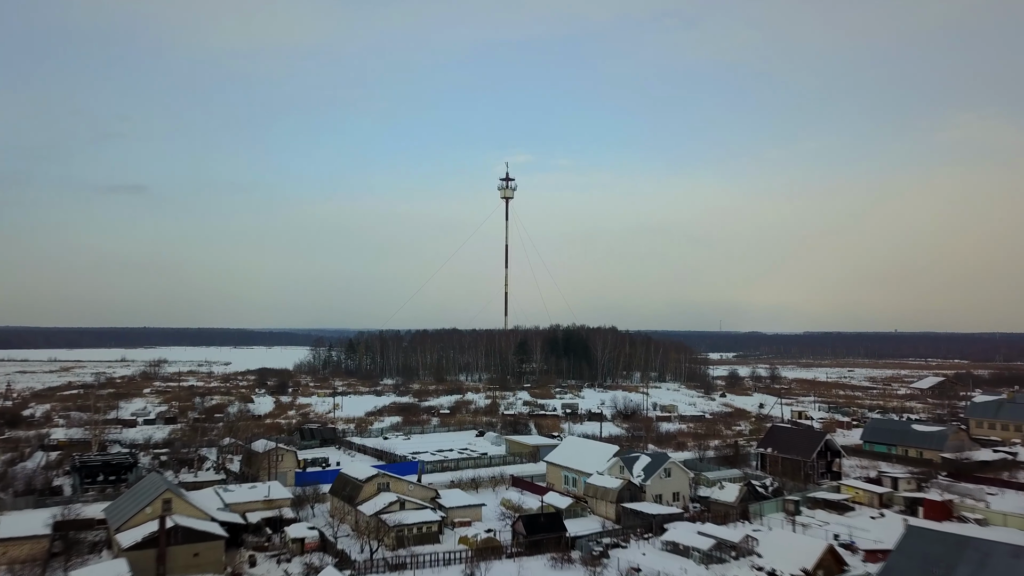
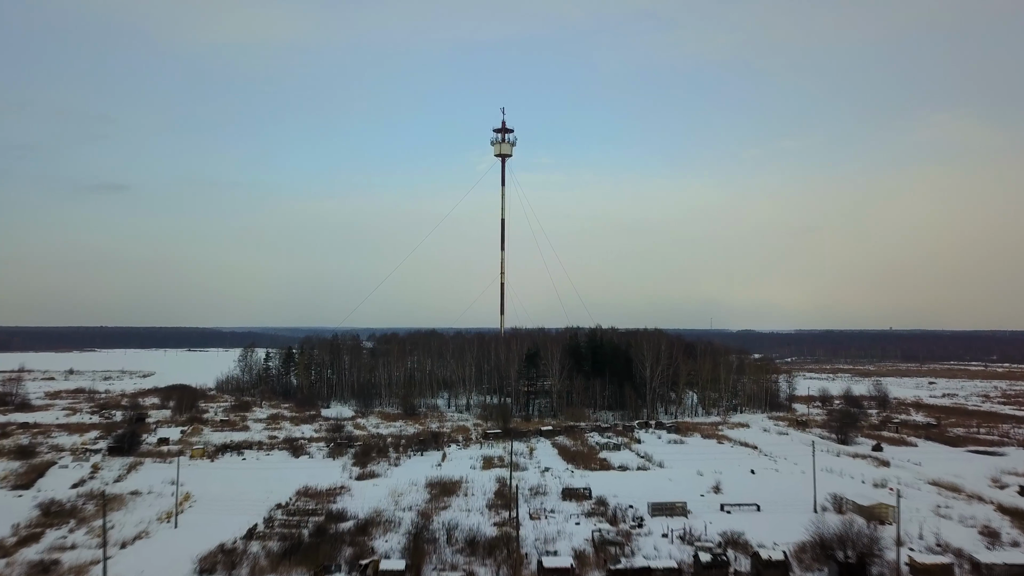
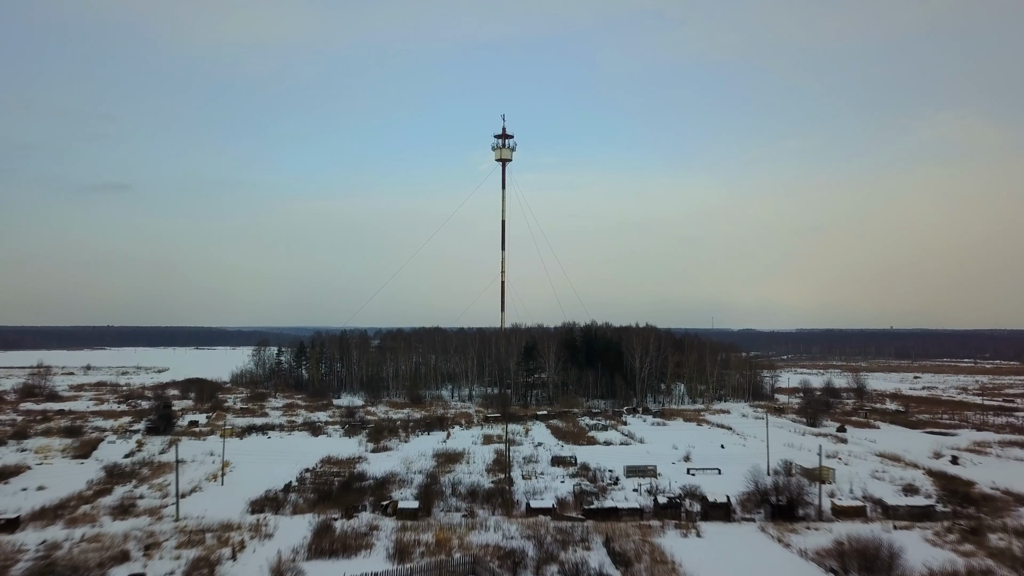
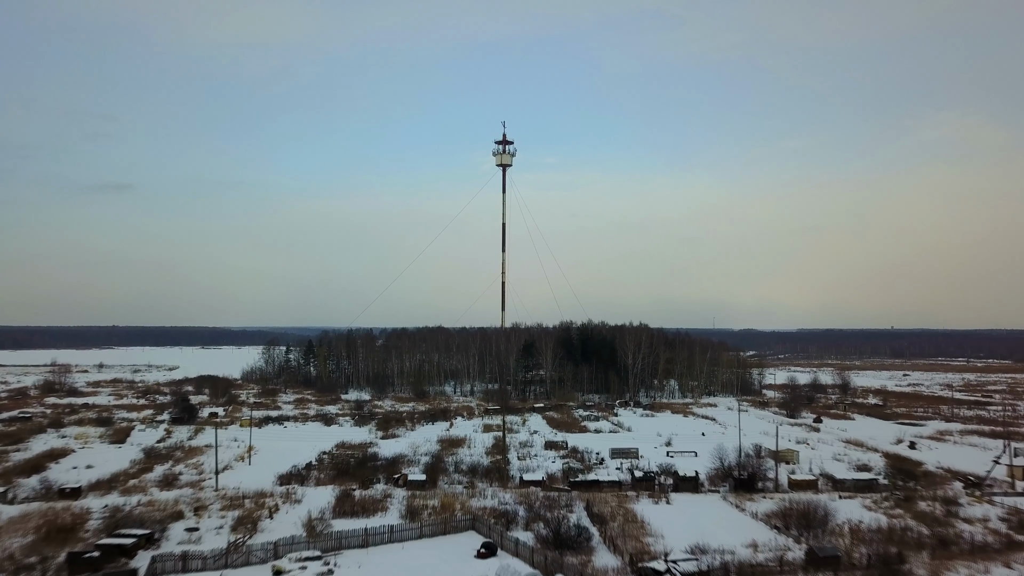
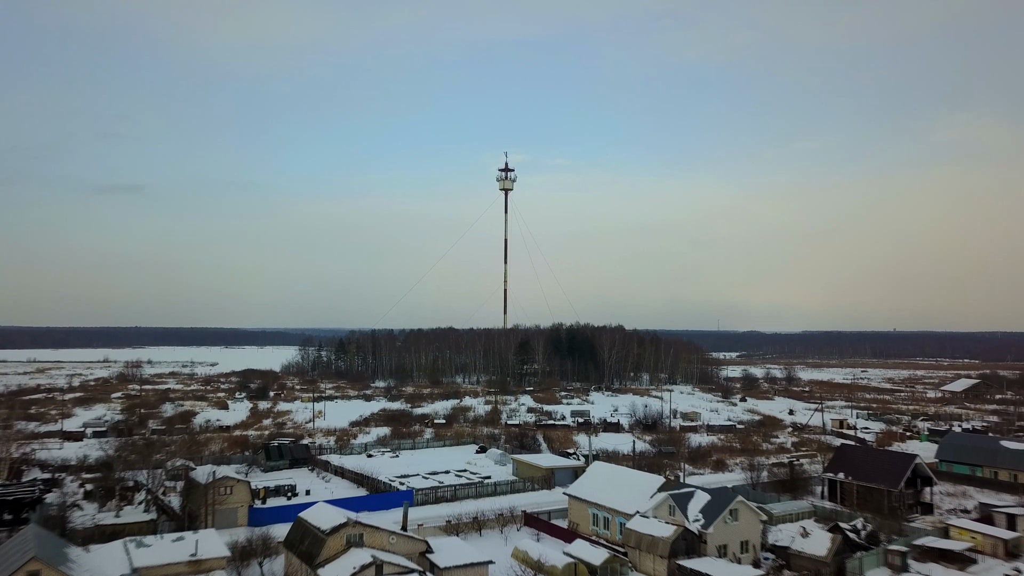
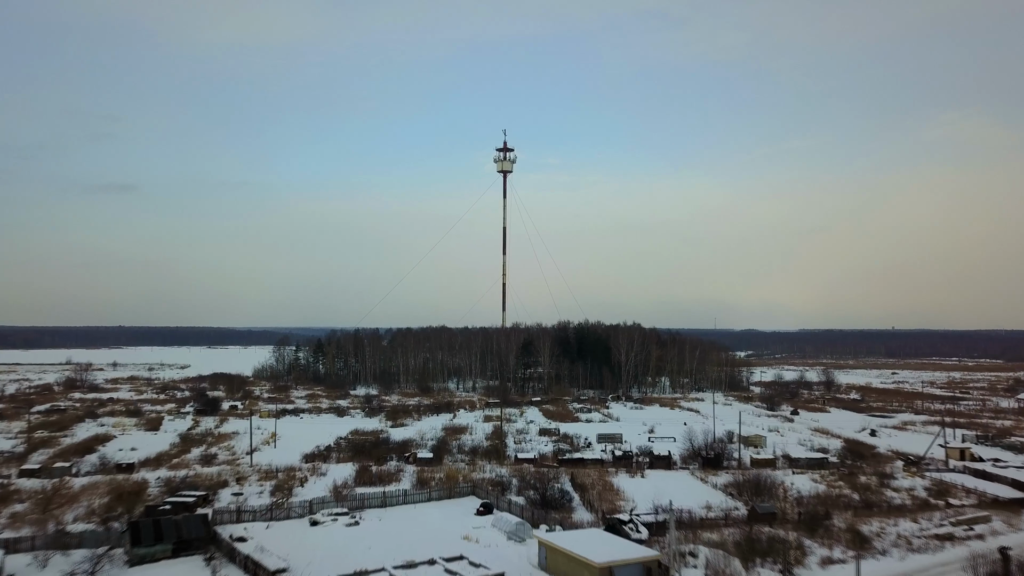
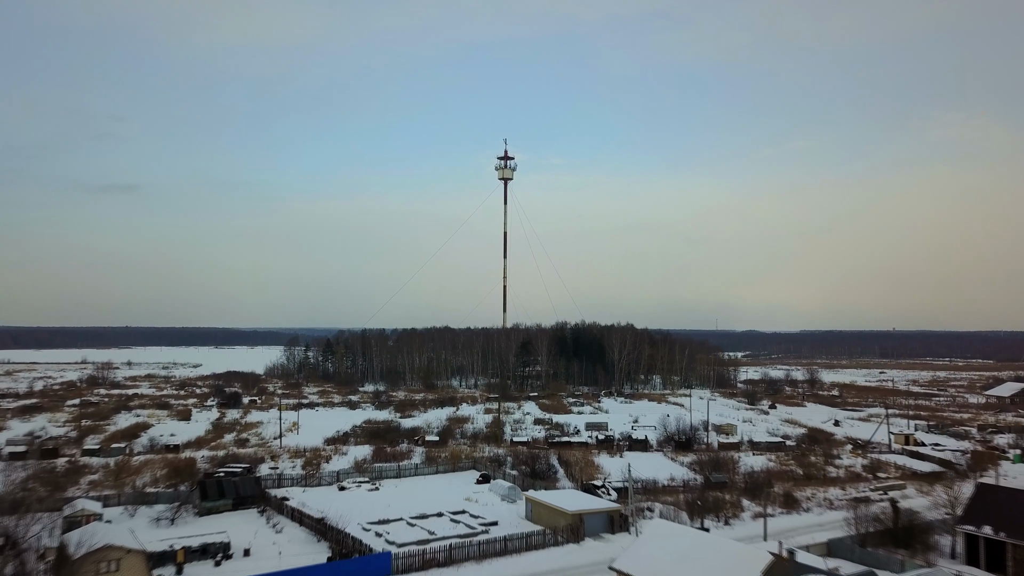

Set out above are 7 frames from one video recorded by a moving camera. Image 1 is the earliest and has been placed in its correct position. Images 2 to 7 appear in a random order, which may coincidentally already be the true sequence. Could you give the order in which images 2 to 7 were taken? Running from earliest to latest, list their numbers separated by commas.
5, 7, 6, 4, 3, 2
